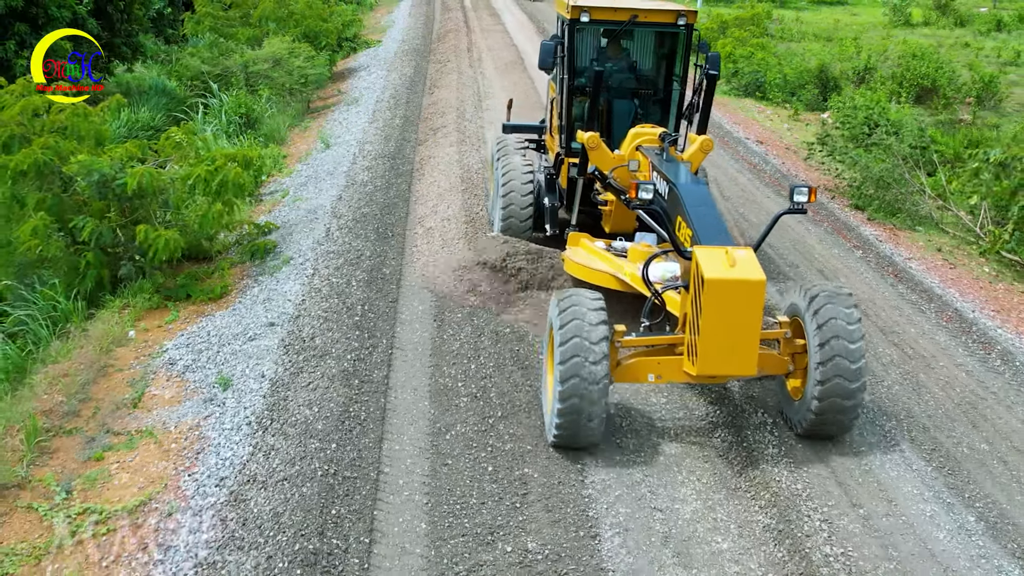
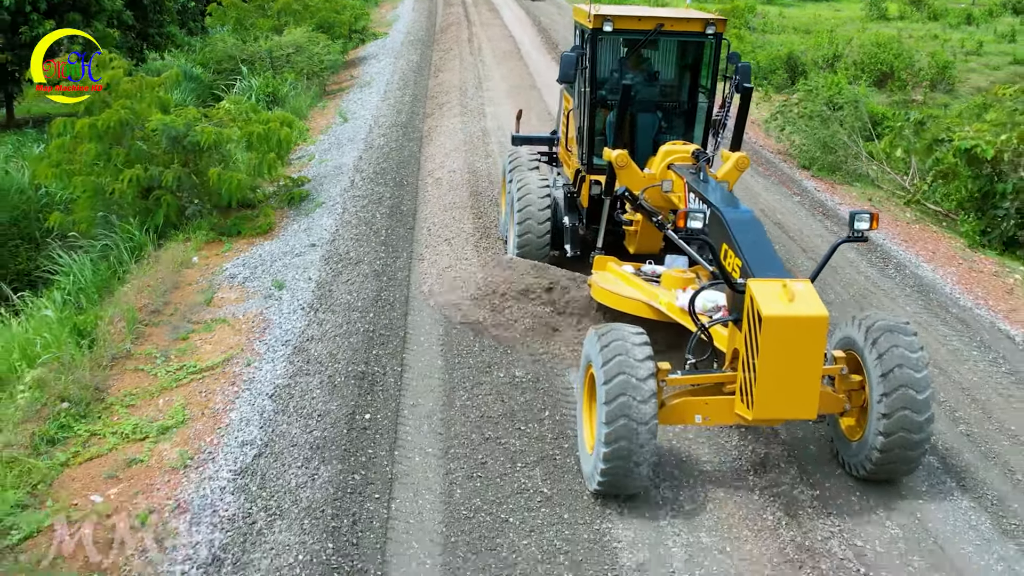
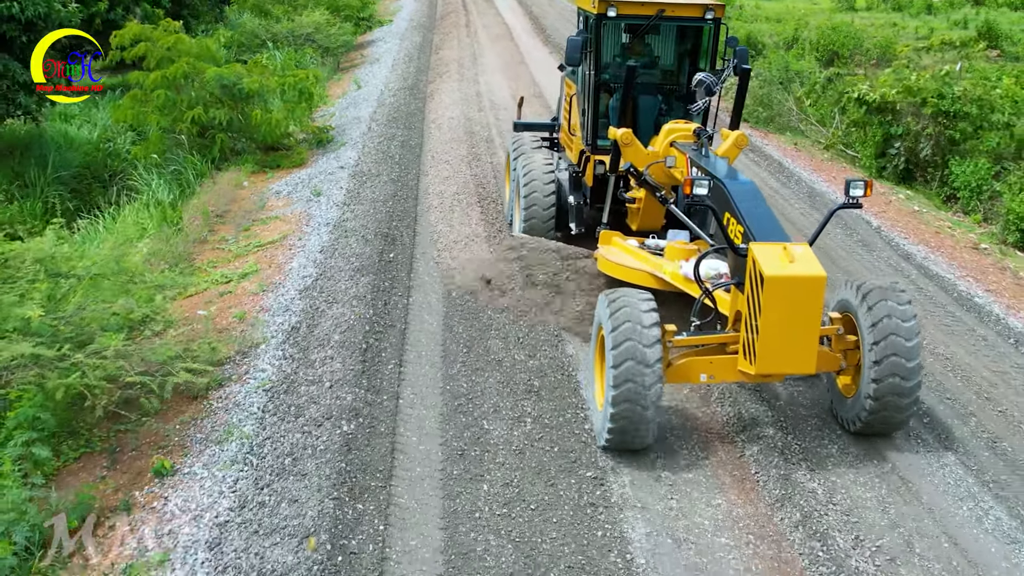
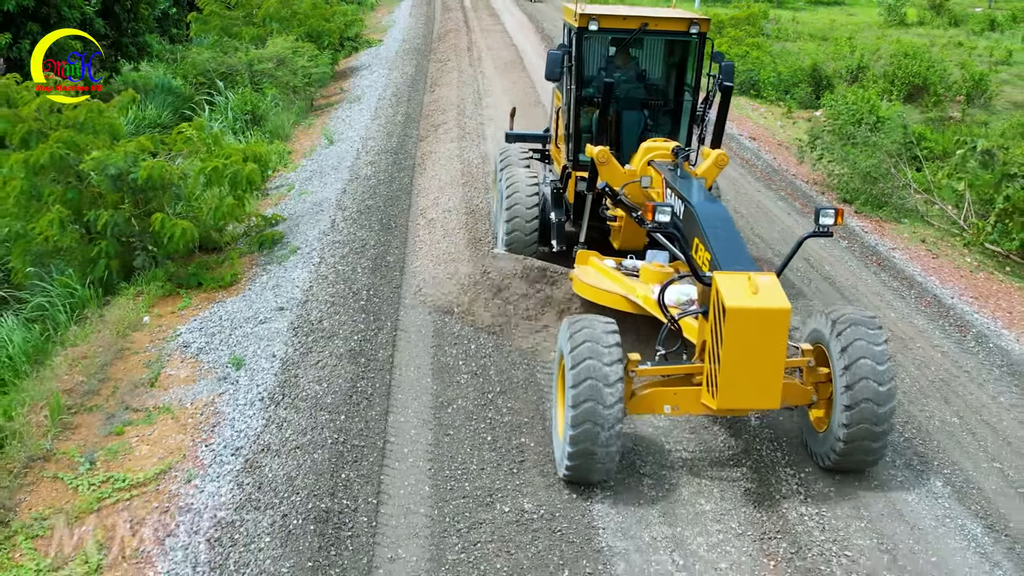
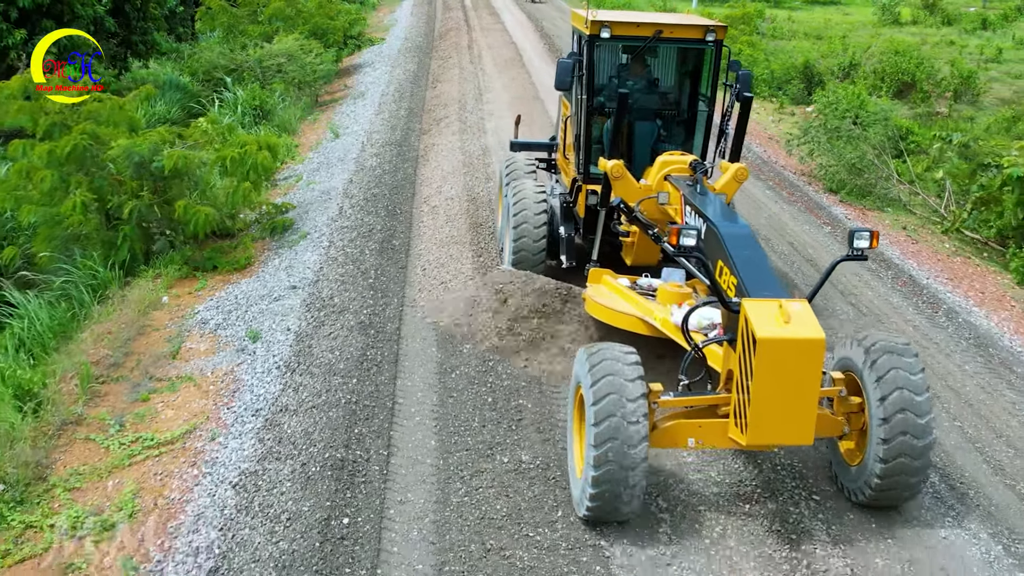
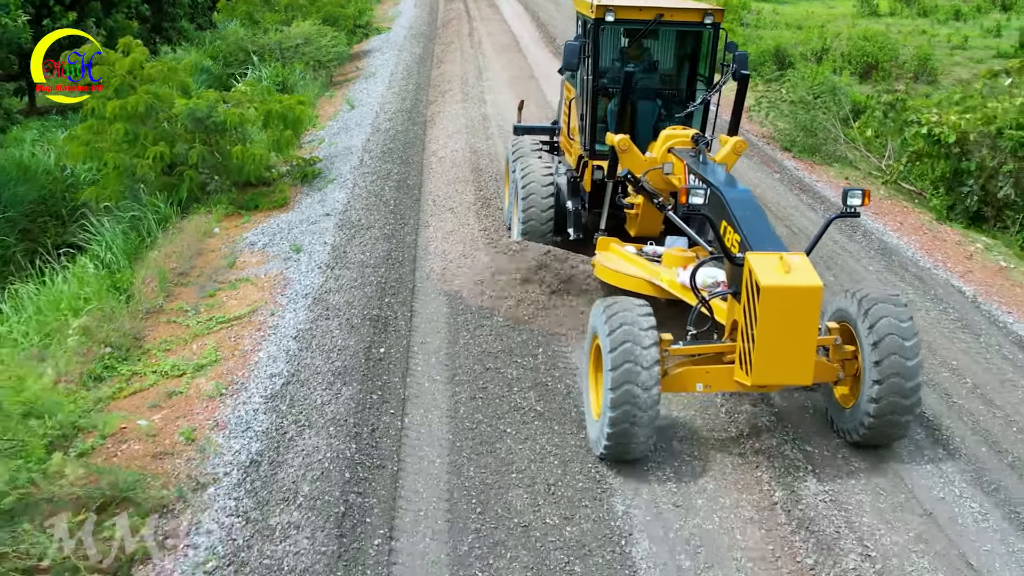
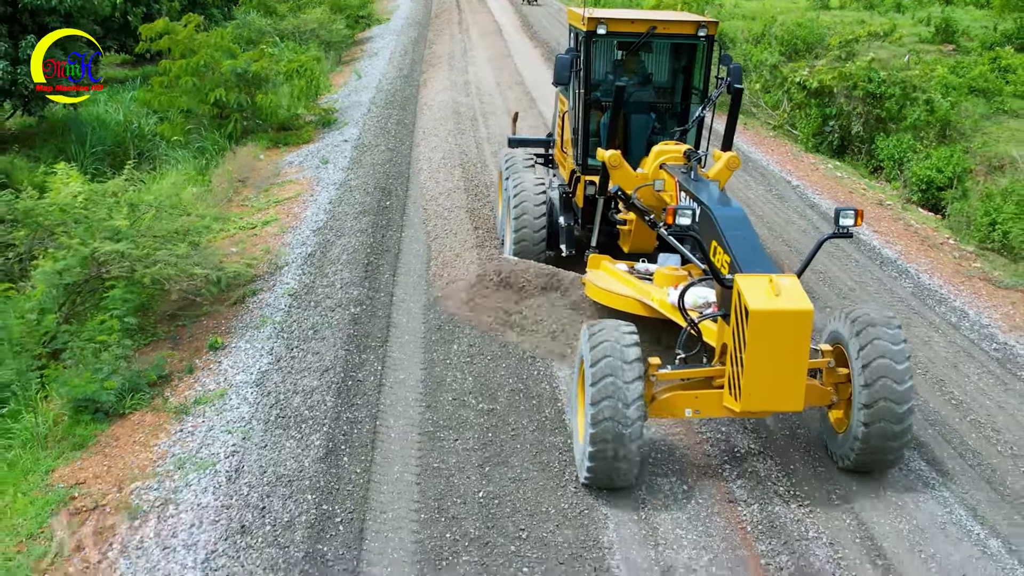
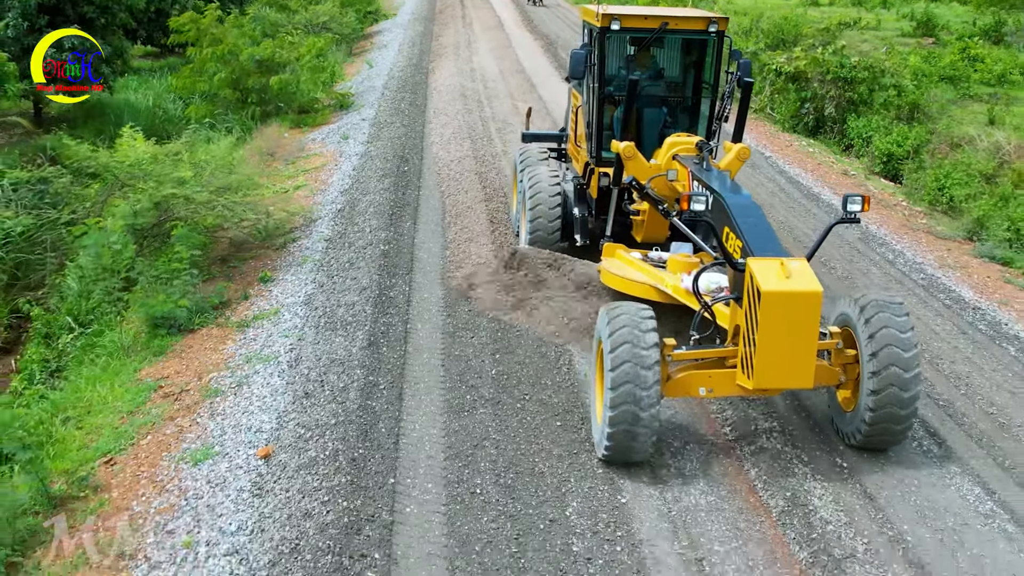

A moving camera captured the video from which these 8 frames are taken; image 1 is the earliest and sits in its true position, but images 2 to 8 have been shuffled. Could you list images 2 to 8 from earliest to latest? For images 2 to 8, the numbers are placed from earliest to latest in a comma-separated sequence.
4, 5, 2, 6, 3, 7, 8
